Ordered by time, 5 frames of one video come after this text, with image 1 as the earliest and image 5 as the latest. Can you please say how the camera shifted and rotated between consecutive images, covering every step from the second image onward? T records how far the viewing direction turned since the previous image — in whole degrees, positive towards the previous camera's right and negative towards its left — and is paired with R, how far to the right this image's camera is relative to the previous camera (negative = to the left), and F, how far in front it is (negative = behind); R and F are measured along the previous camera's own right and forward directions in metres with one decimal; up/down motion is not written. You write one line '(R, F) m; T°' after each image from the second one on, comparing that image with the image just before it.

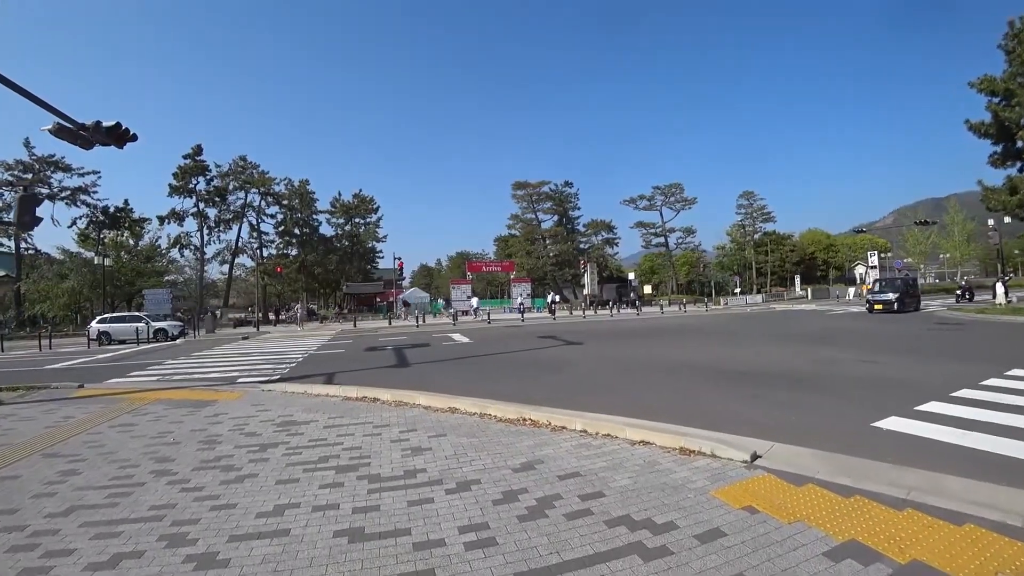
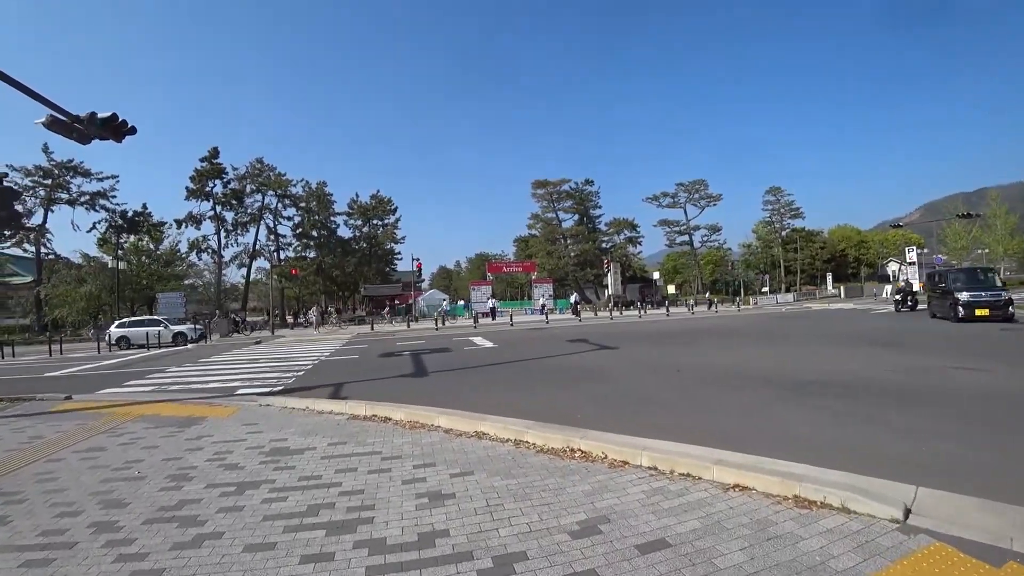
(-0.3, +1.8) m; -2°
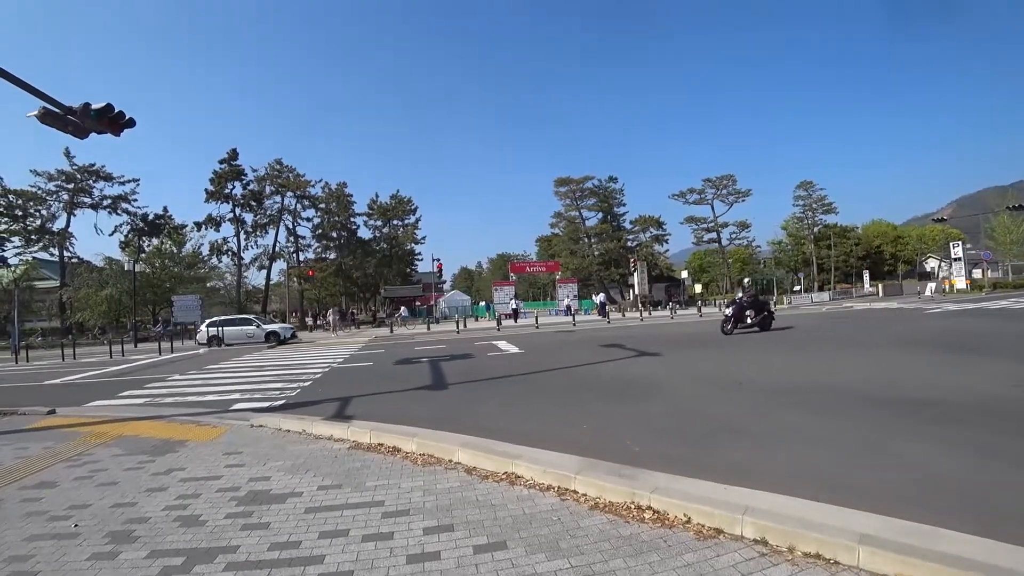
(-0.2, +1.7) m; -2°
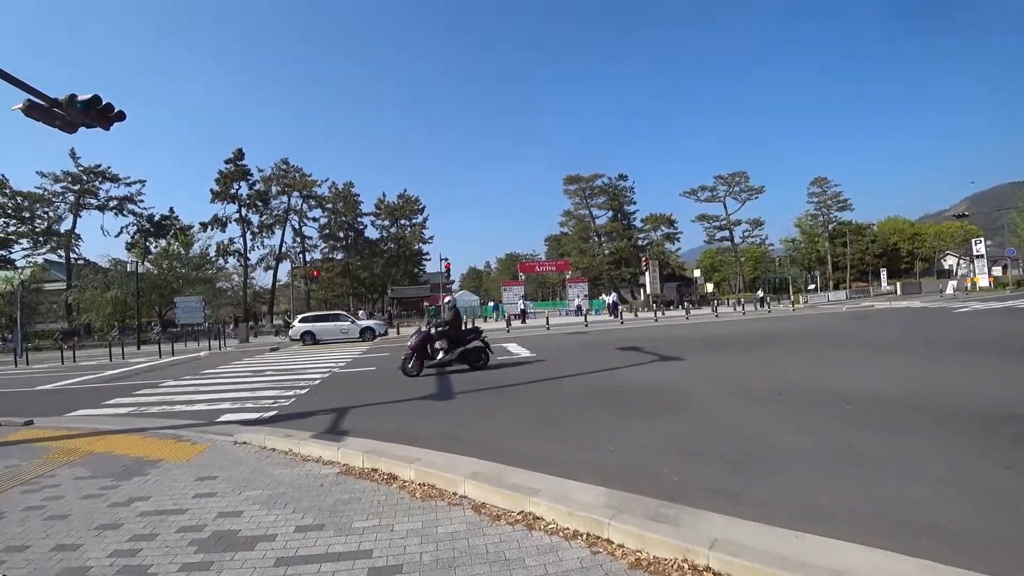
(-0.1, +1.1) m; -1°
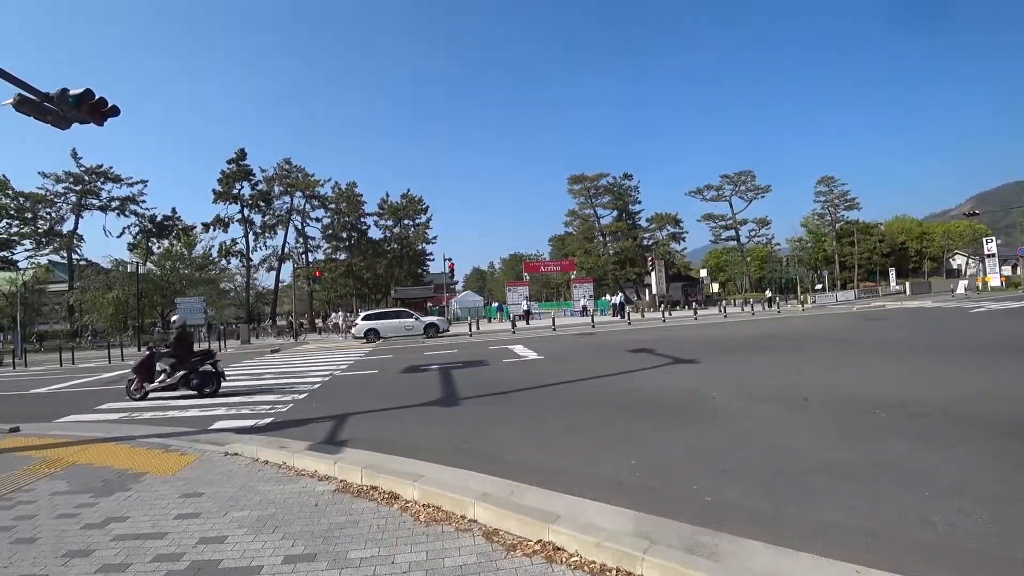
(-0.1, +0.6) m; 0°
